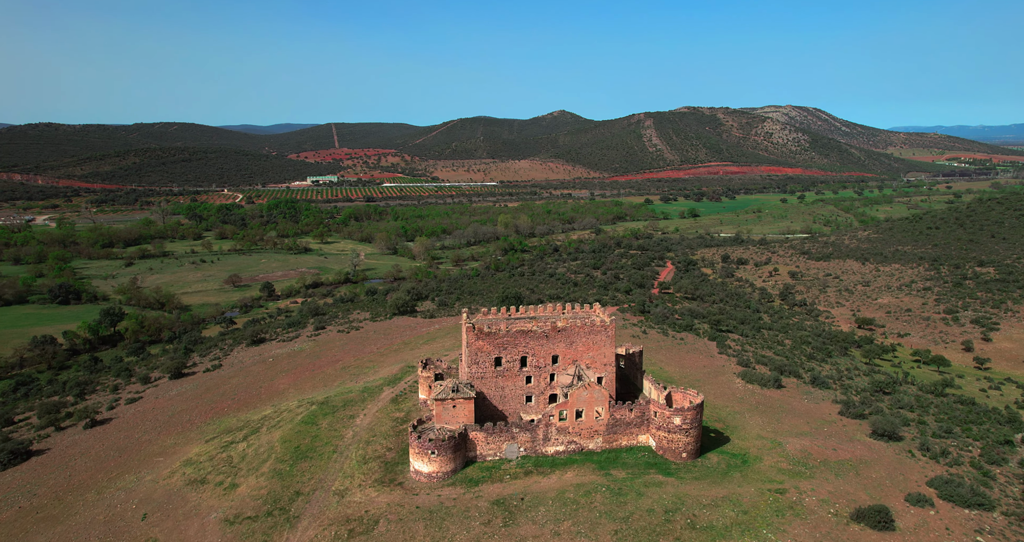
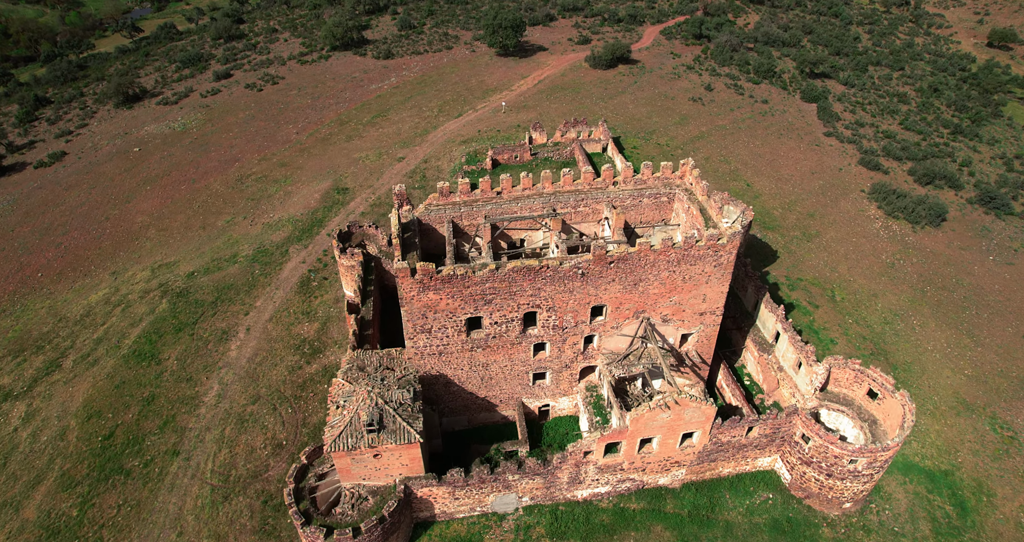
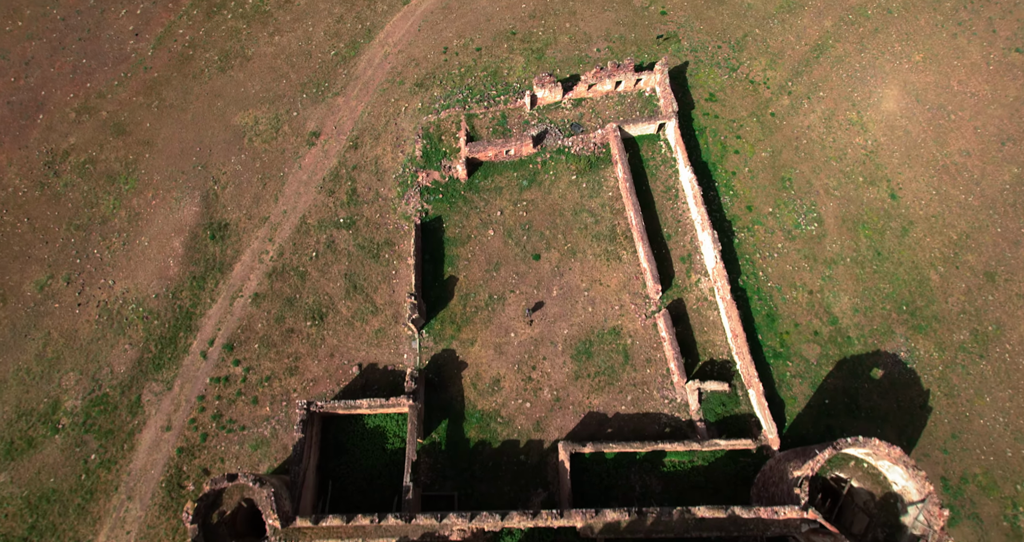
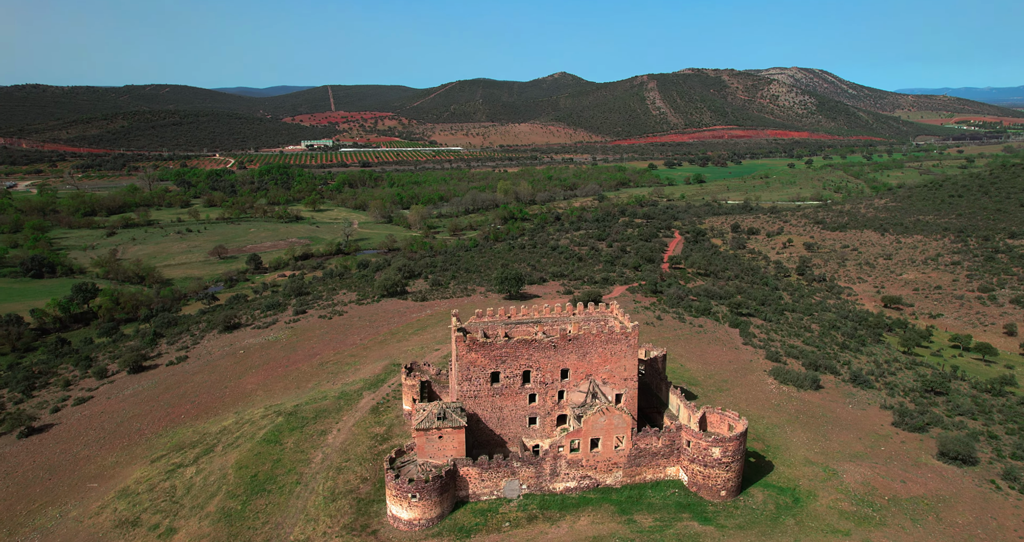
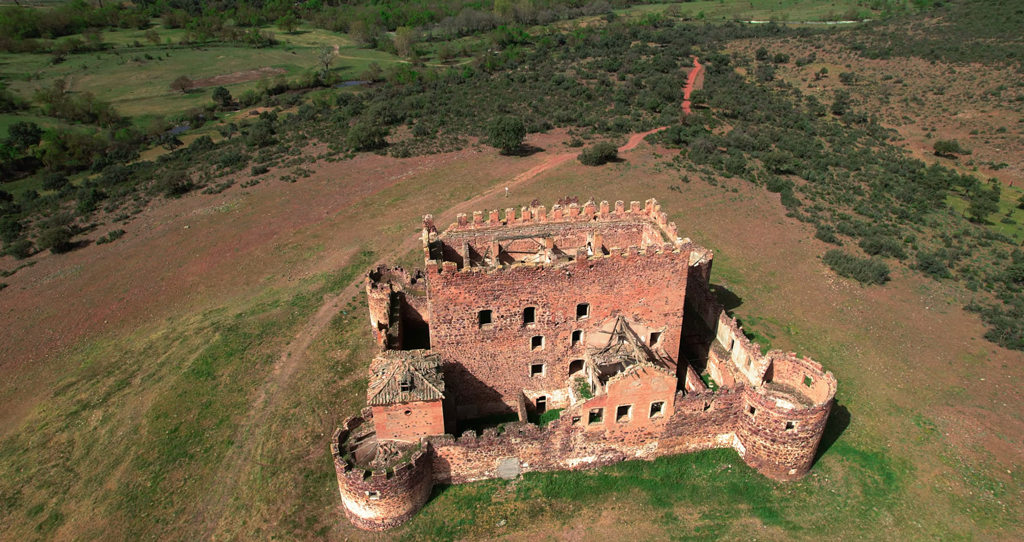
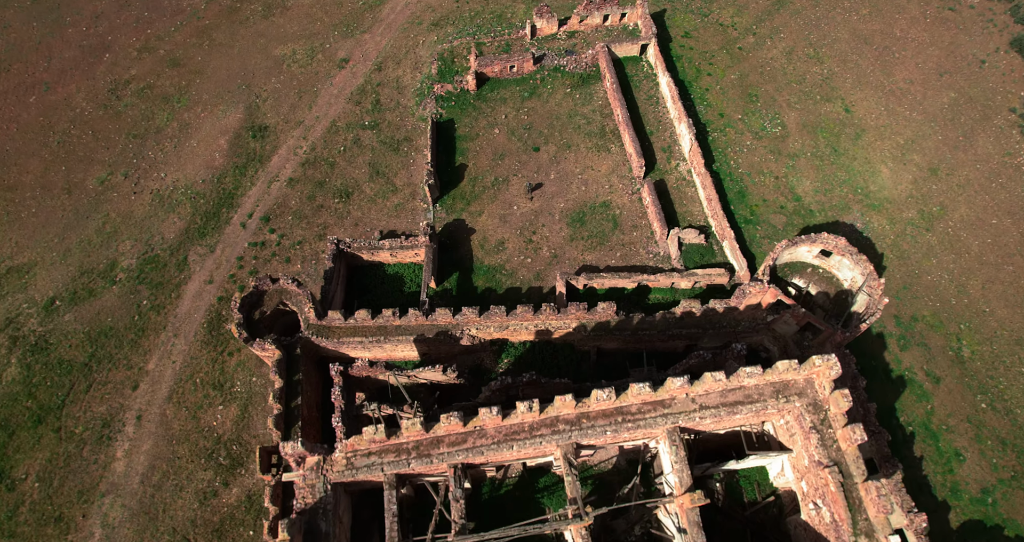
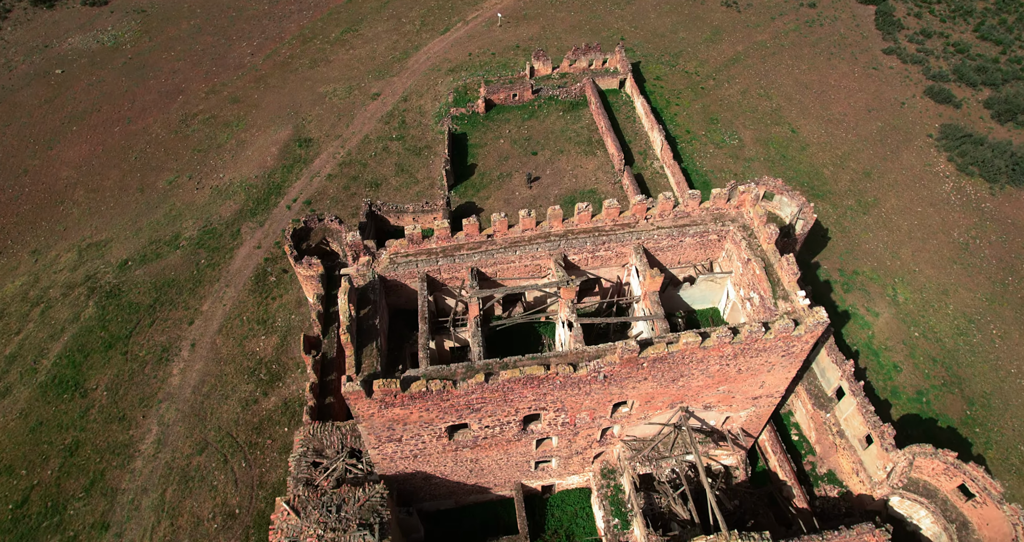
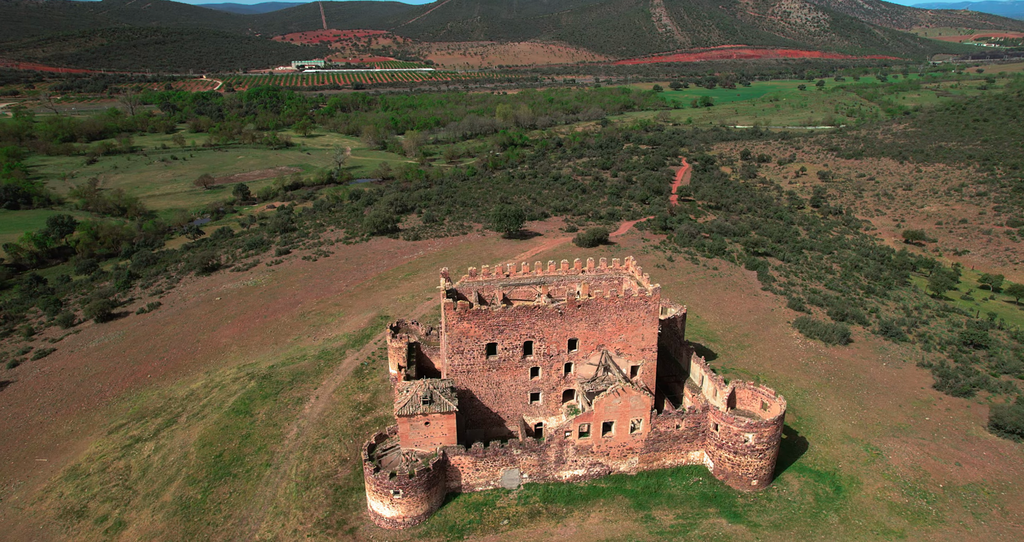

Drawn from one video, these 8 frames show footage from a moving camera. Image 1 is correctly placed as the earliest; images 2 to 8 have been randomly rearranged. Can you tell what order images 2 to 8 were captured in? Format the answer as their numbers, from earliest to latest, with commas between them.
4, 8, 5, 2, 7, 6, 3
